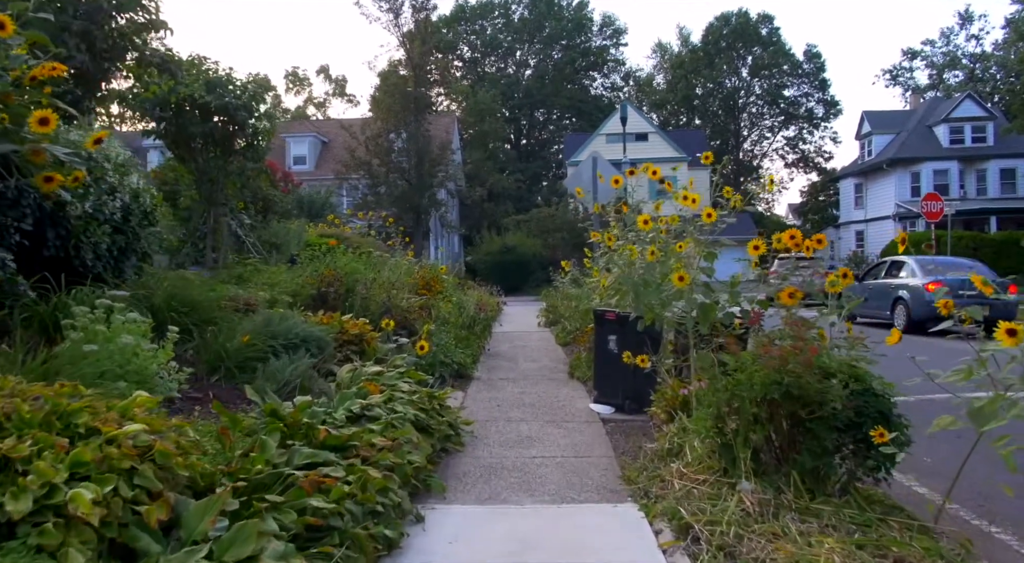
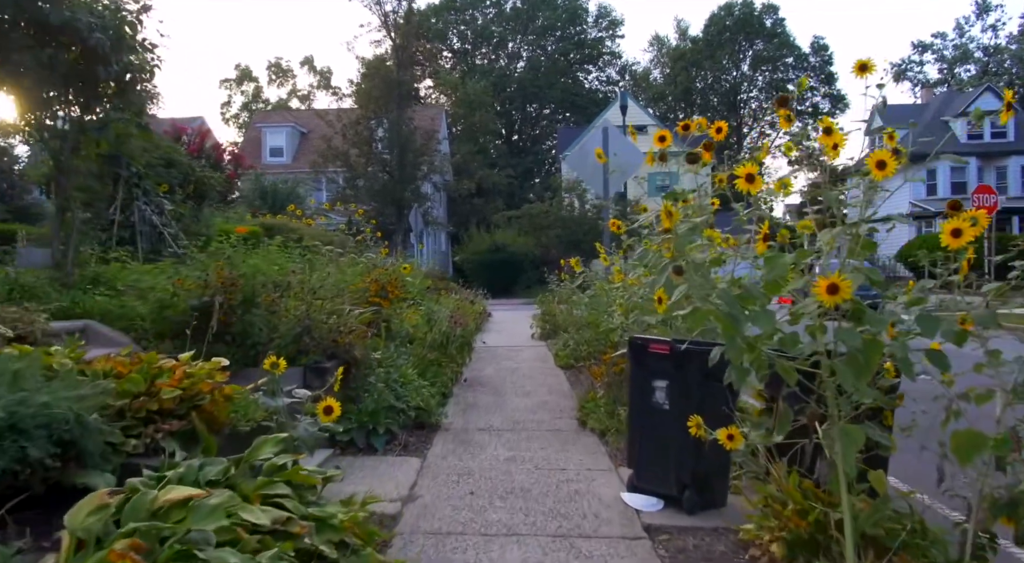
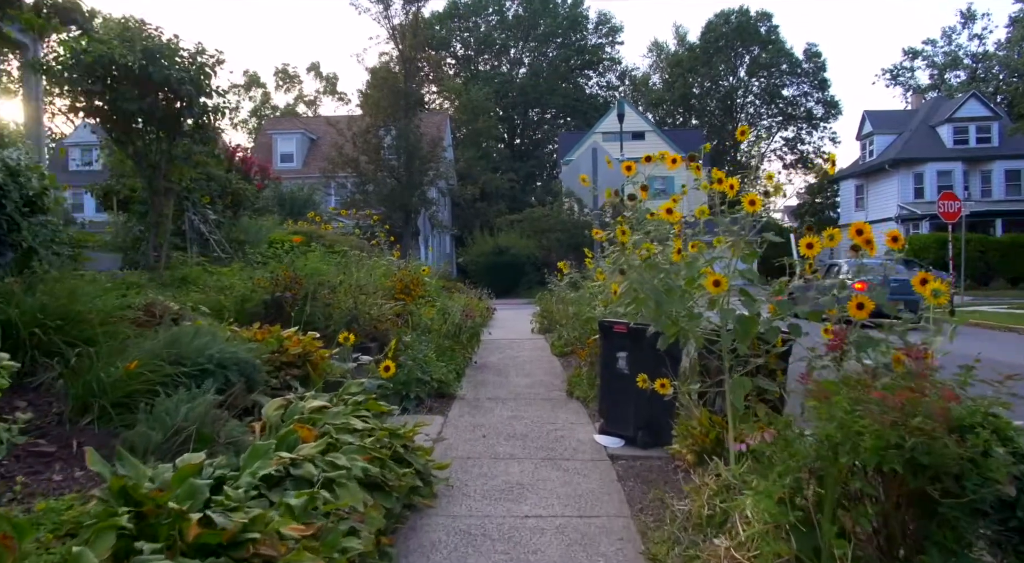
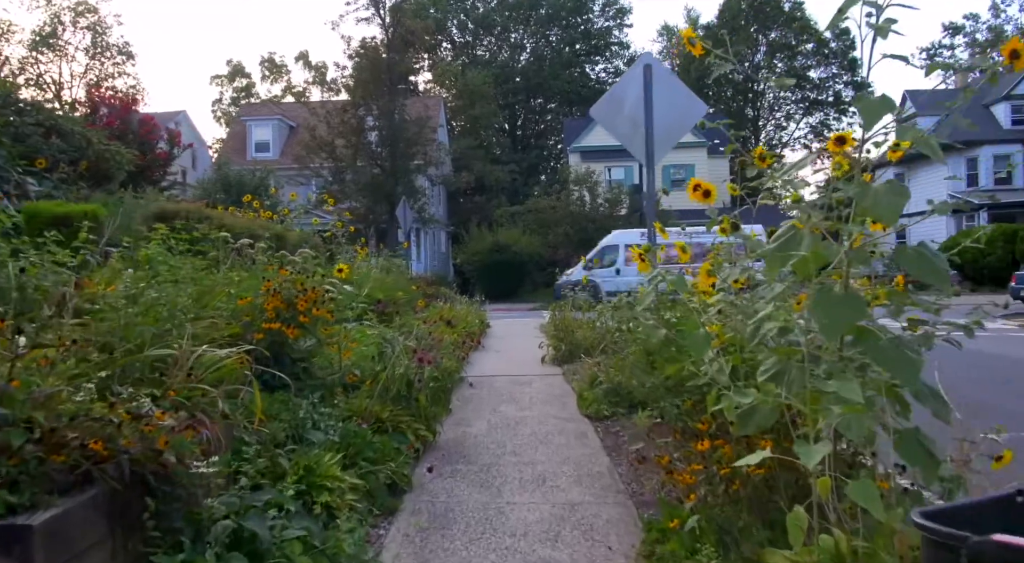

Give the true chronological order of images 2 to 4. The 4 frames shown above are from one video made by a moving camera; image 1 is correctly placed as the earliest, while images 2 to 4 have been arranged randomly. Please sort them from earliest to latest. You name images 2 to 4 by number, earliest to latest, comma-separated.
3, 2, 4
